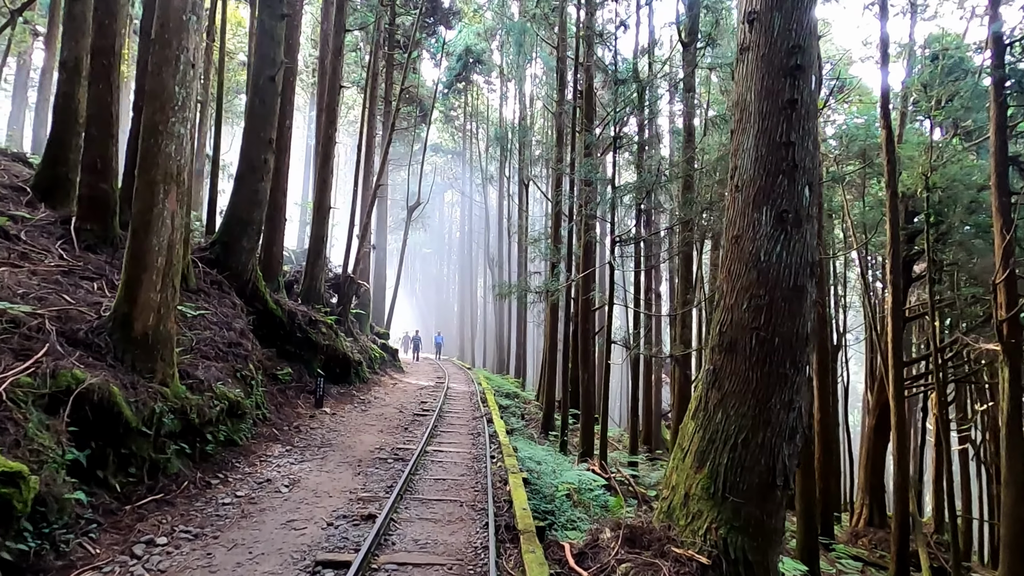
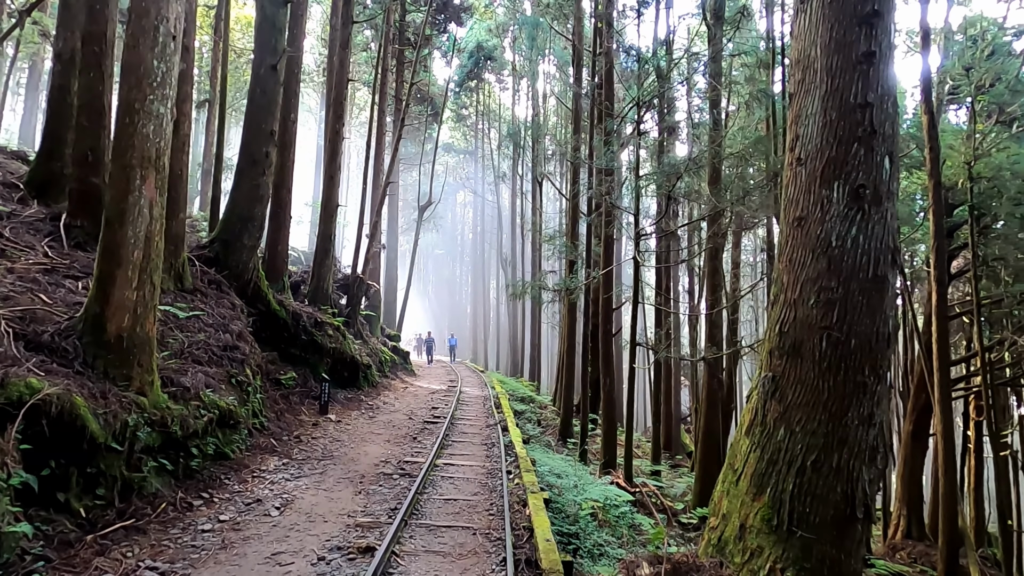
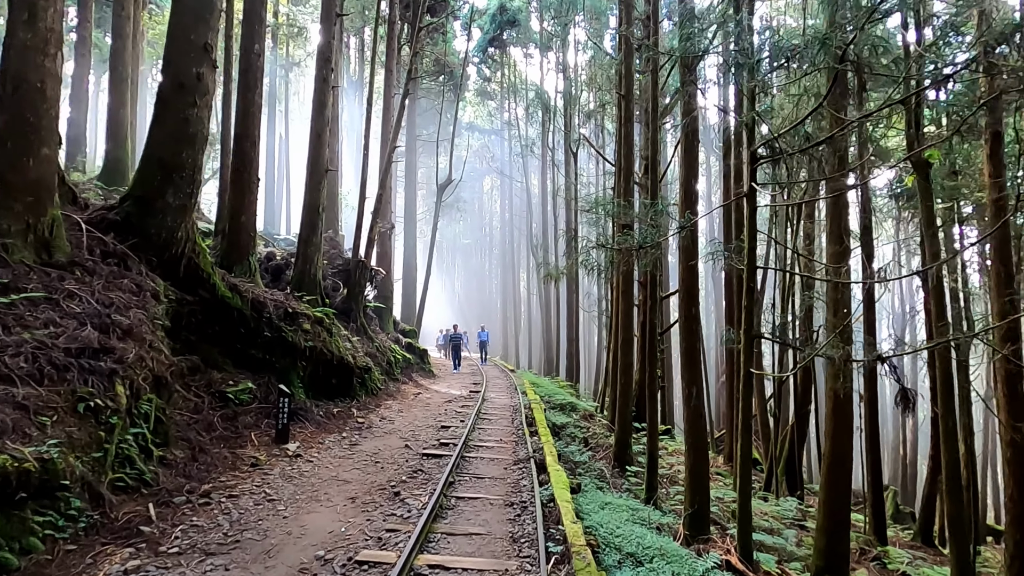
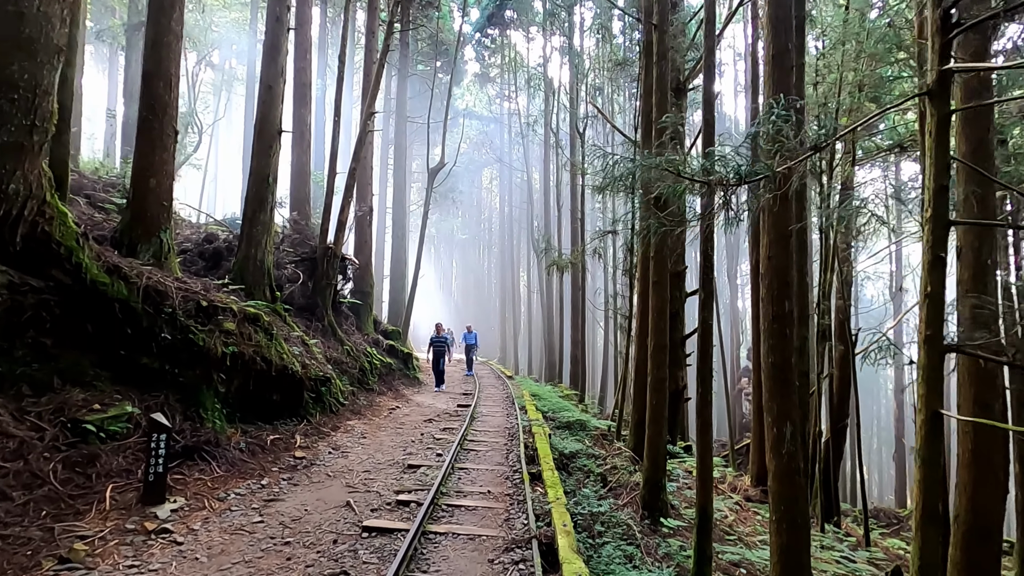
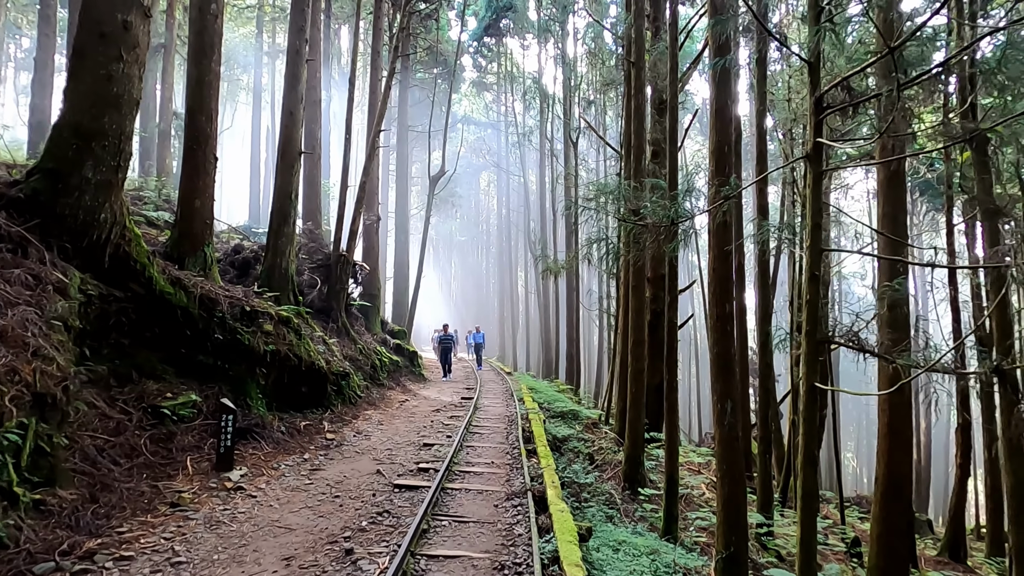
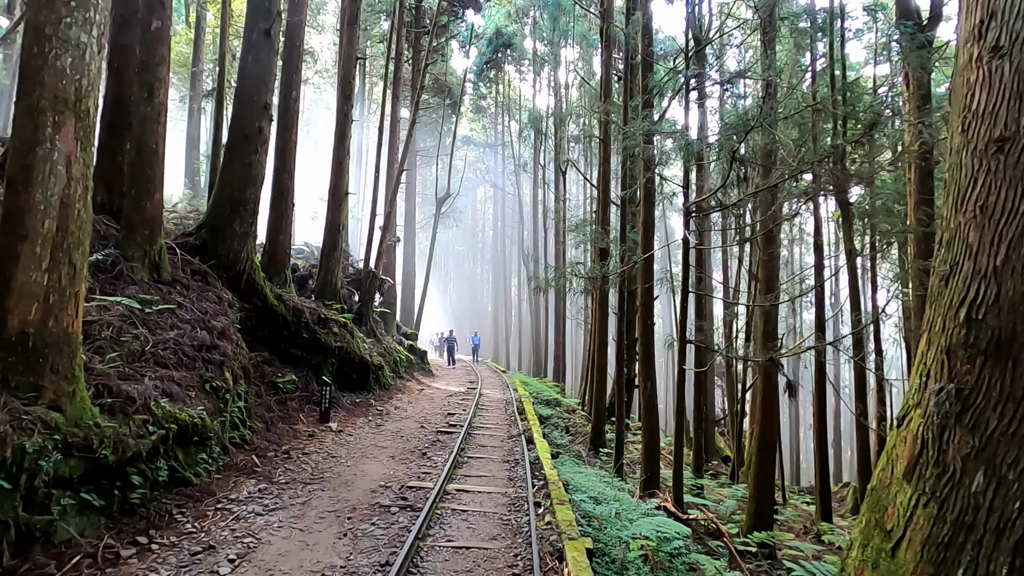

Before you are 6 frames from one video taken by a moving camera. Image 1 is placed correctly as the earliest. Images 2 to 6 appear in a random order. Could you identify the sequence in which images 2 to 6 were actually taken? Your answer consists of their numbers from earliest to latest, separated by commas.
2, 6, 3, 5, 4
